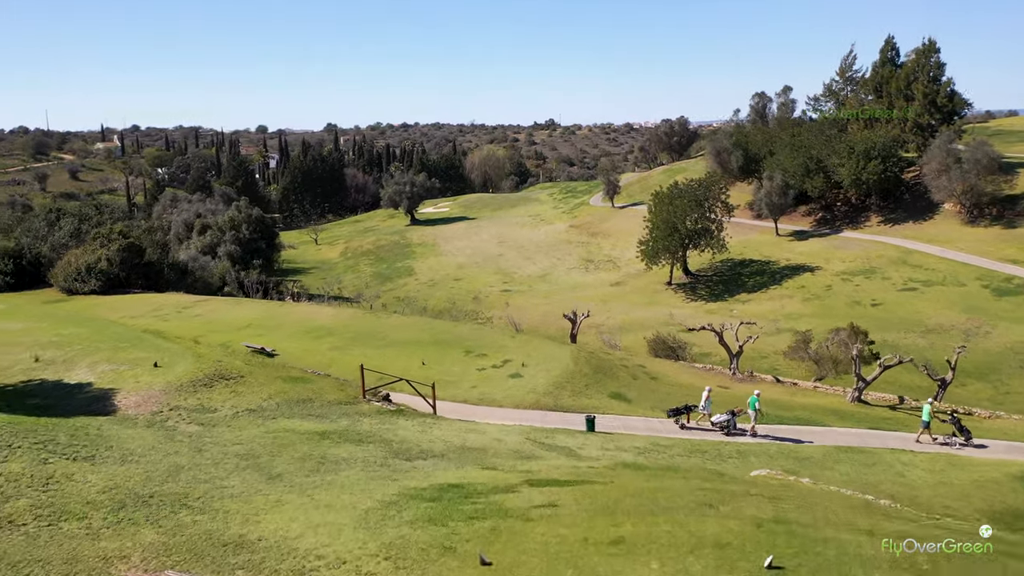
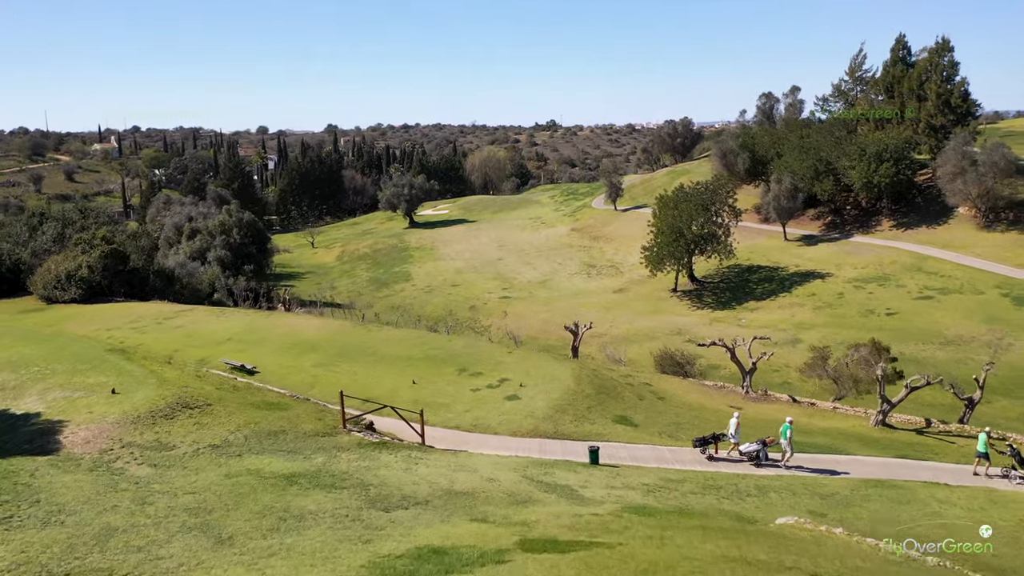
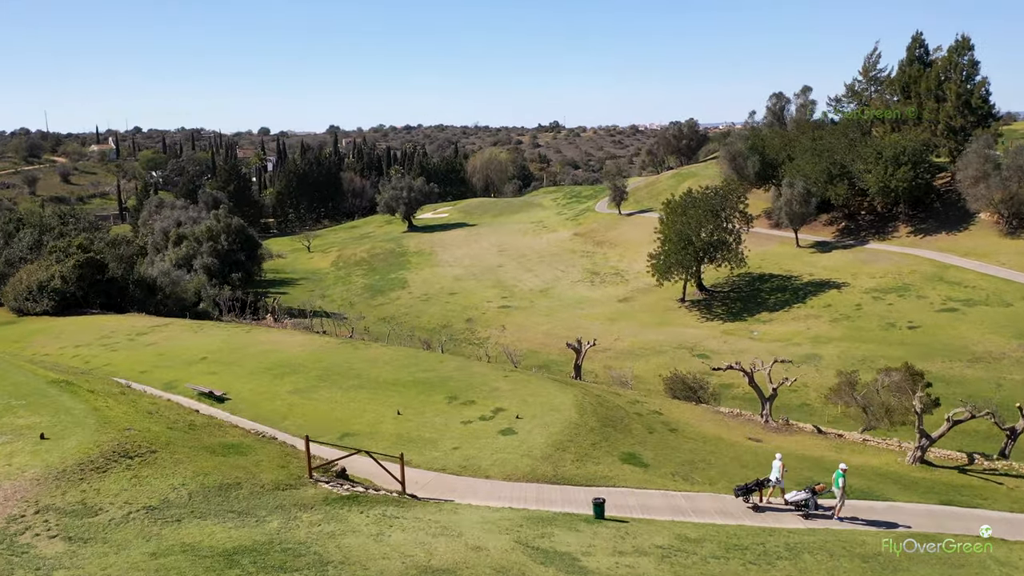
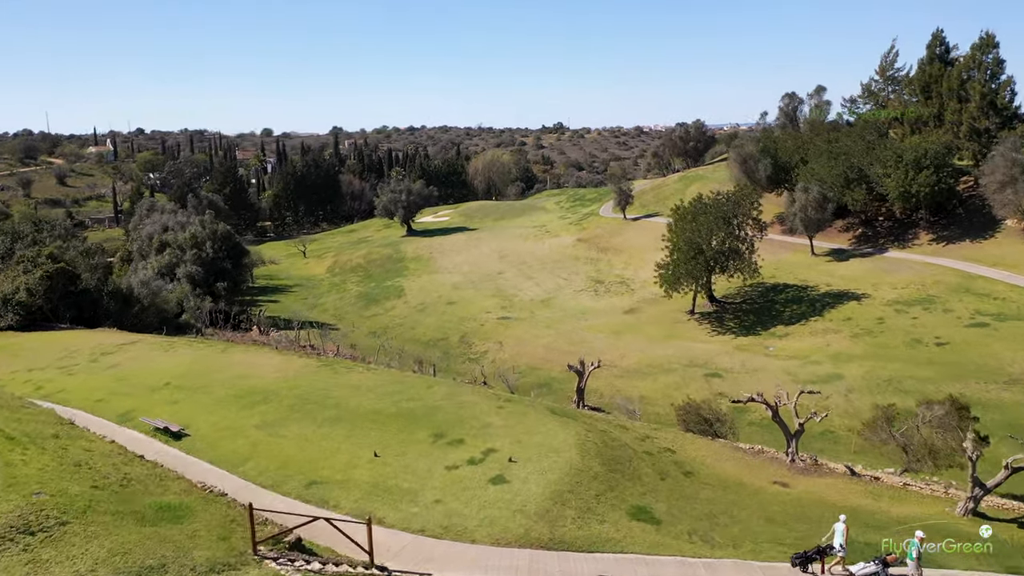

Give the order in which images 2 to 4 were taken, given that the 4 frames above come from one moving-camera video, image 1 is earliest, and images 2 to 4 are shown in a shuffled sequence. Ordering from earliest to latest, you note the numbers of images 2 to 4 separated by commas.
2, 3, 4
